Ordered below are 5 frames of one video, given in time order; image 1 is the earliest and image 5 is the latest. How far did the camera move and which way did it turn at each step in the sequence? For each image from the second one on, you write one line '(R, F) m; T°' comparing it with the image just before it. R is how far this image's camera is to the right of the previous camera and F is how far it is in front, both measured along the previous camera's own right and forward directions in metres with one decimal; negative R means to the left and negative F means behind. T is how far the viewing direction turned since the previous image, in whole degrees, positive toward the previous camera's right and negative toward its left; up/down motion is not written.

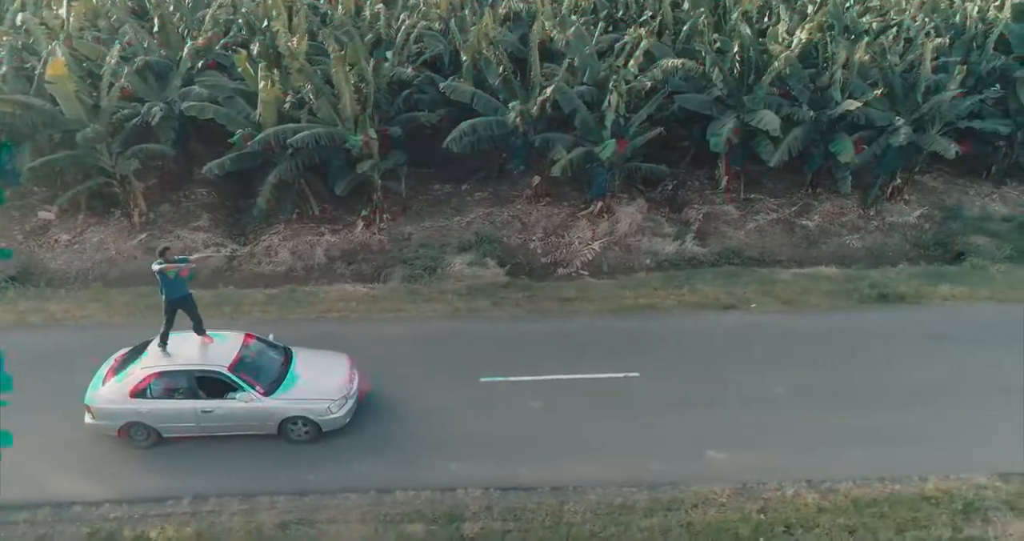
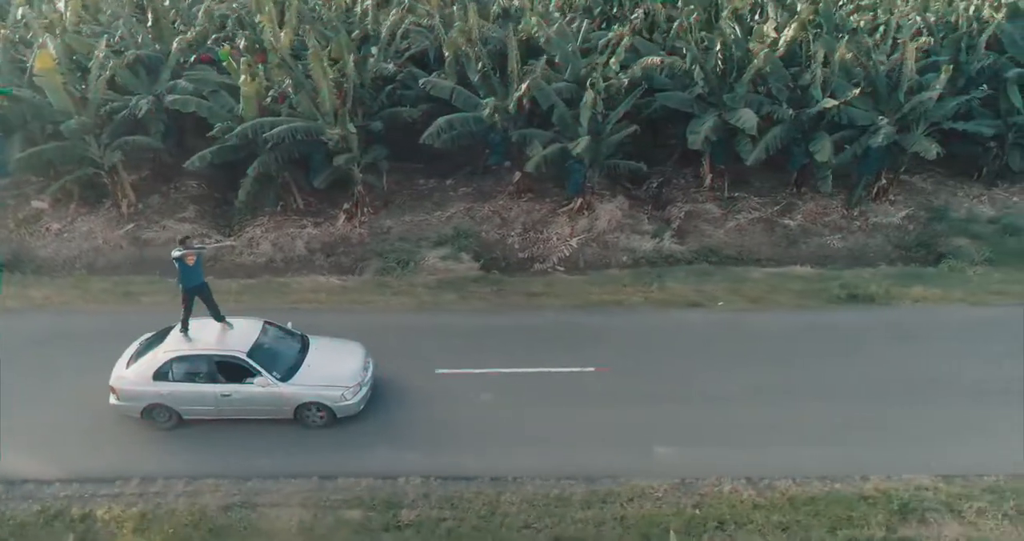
(+1.0, -0.1) m; -2°
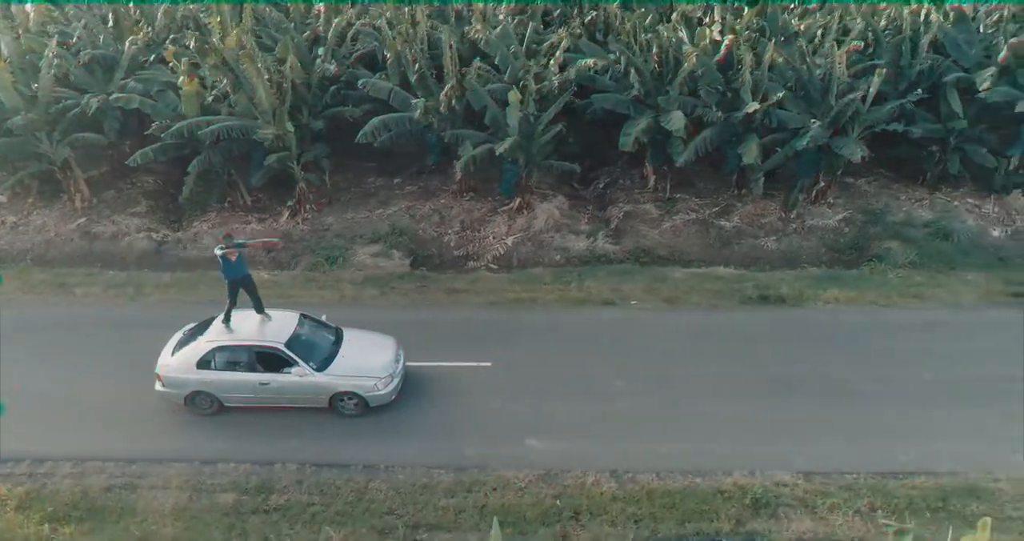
(+1.8, -0.3) m; -1°
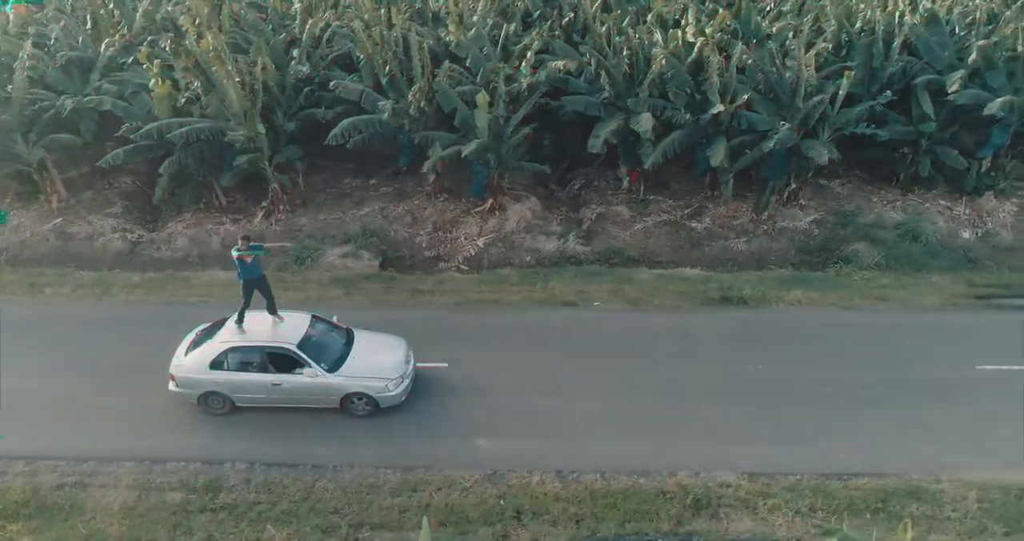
(+0.7, -0.1) m; 0°
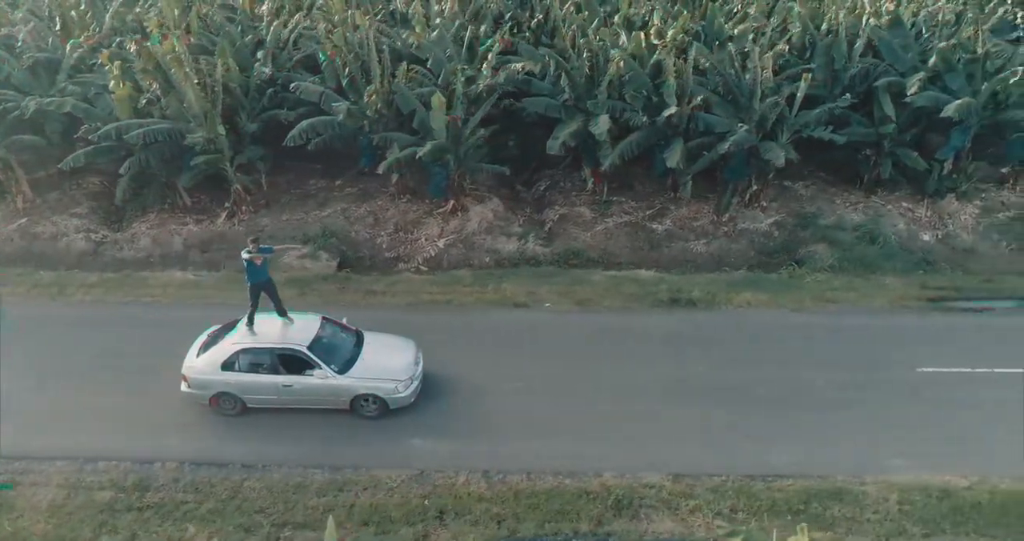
(+1.0, -0.1) m; 0°
